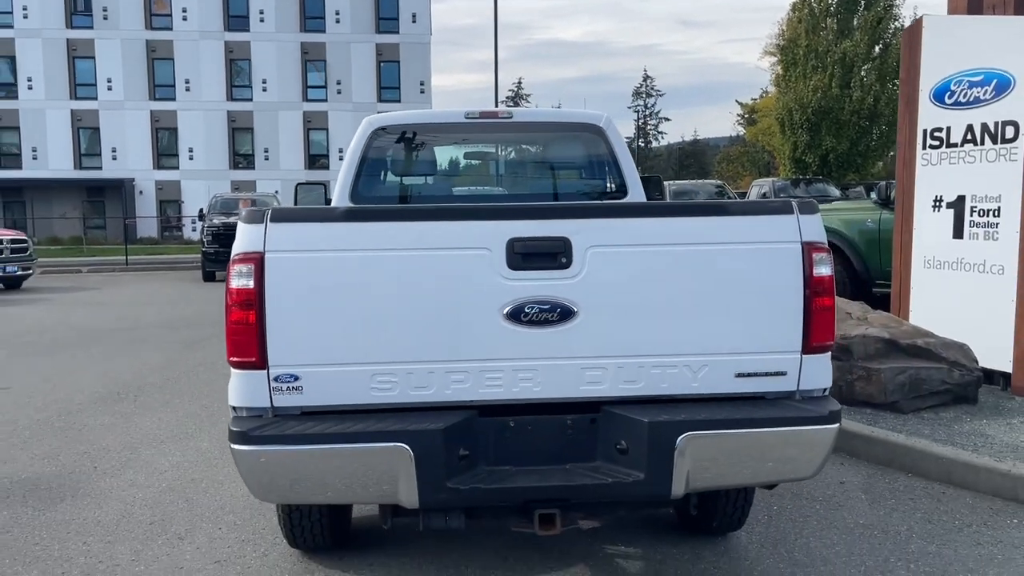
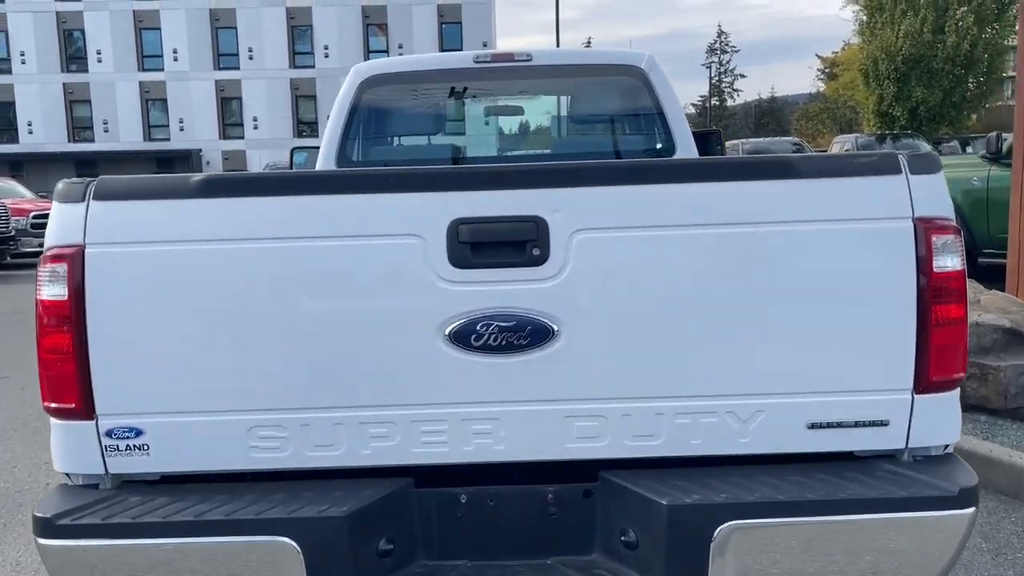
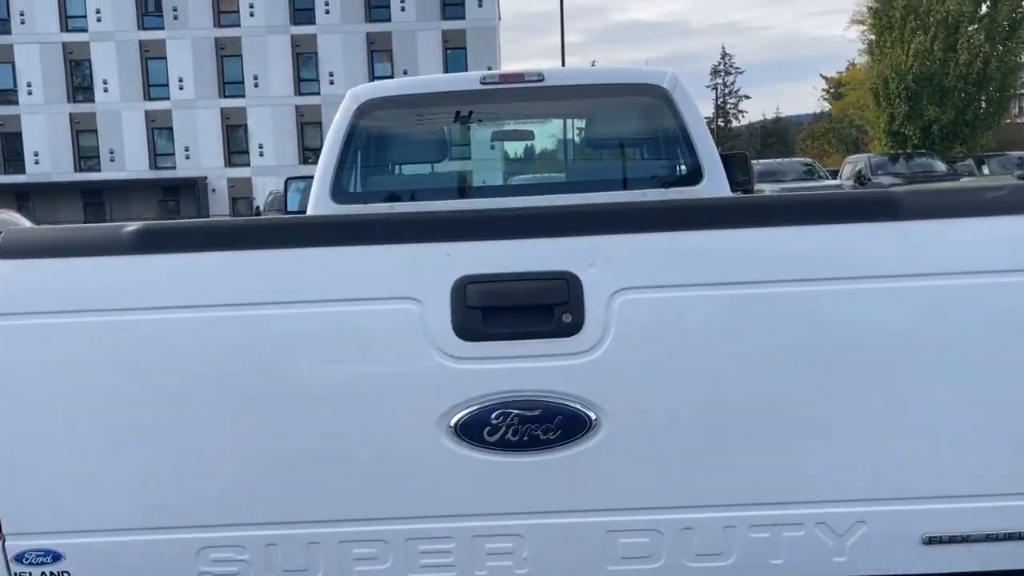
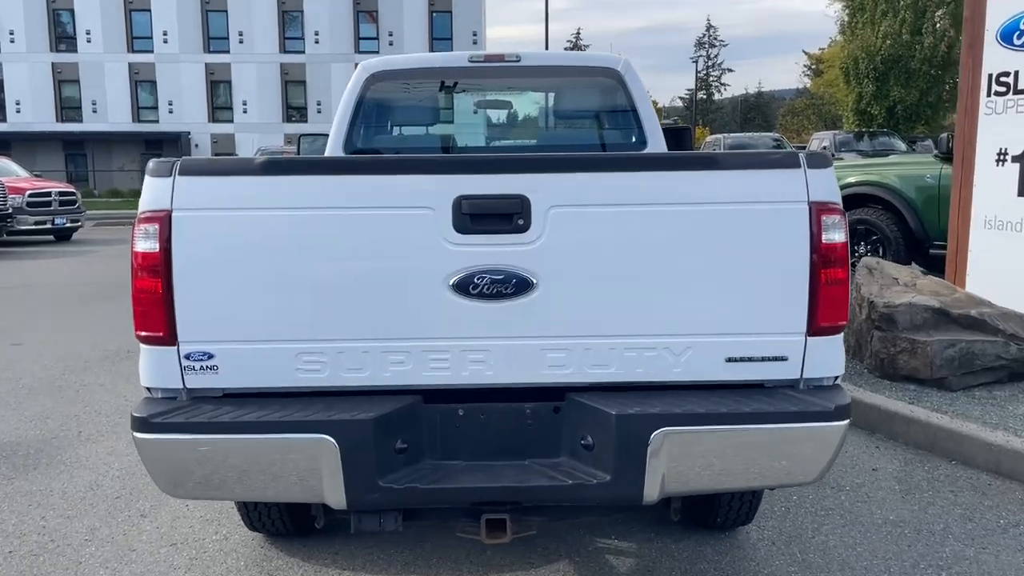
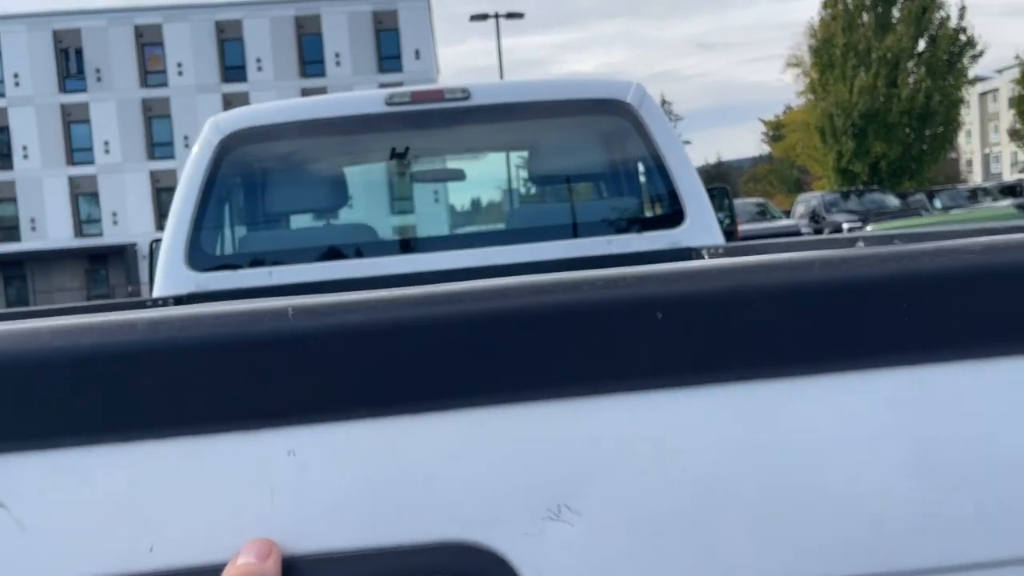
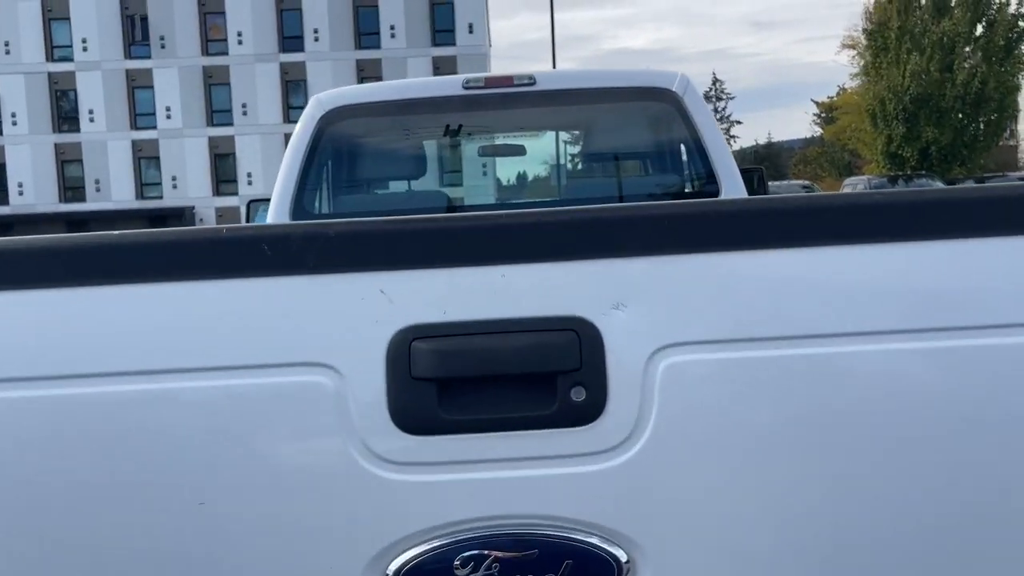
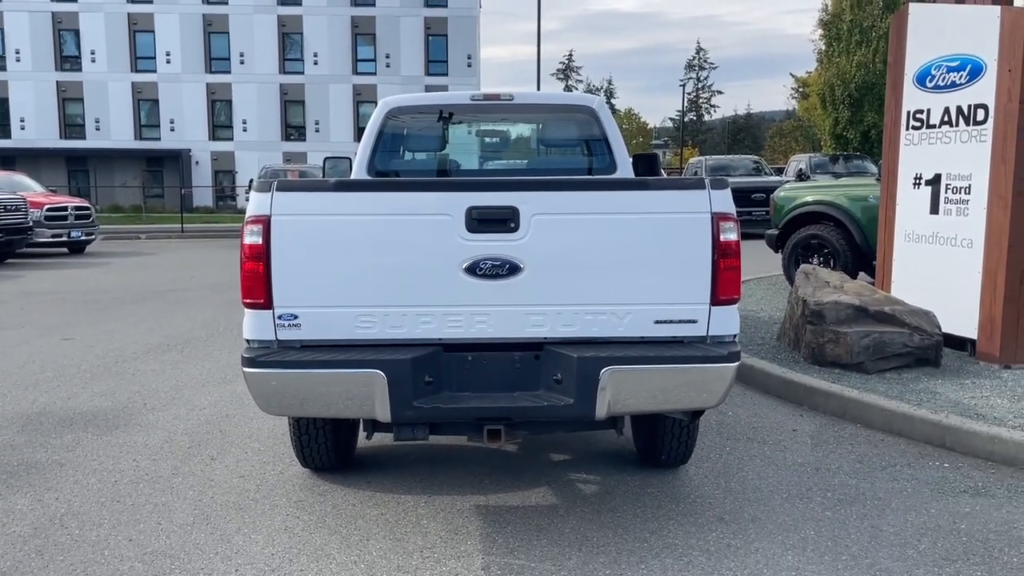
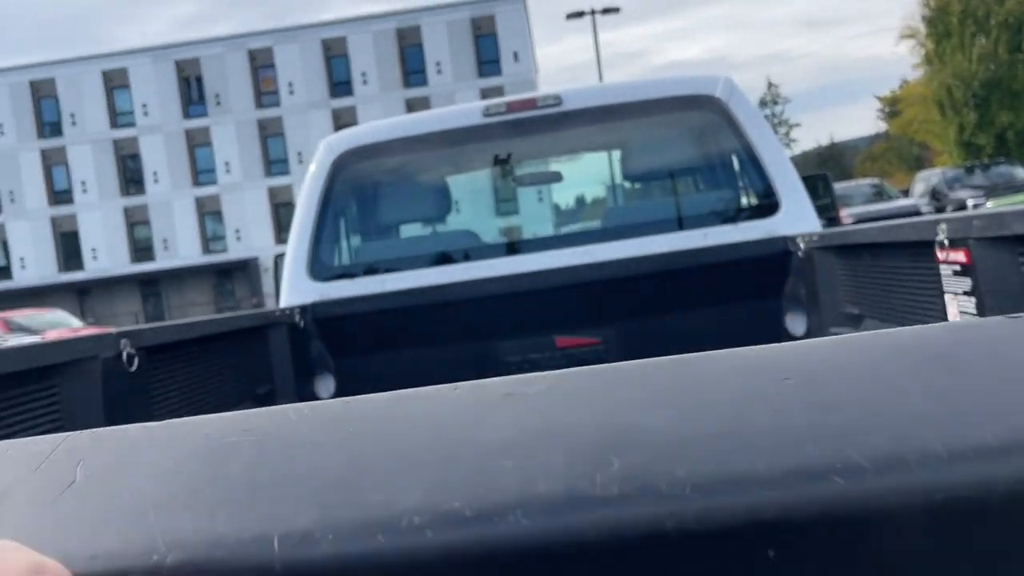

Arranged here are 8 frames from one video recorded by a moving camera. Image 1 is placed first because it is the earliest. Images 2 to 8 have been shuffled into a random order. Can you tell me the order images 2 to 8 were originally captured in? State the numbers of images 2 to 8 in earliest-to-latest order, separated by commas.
7, 4, 2, 3, 6, 5, 8
